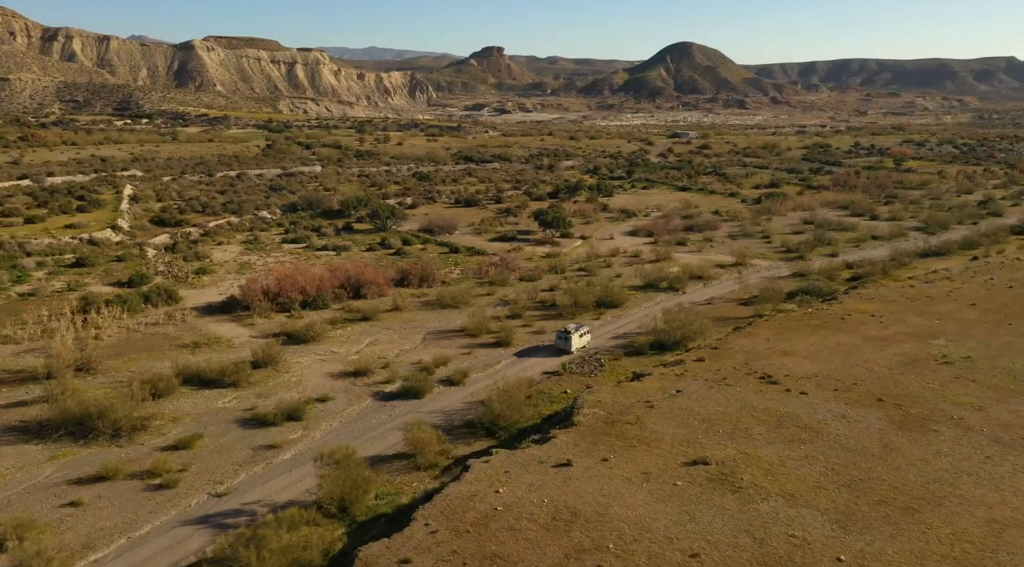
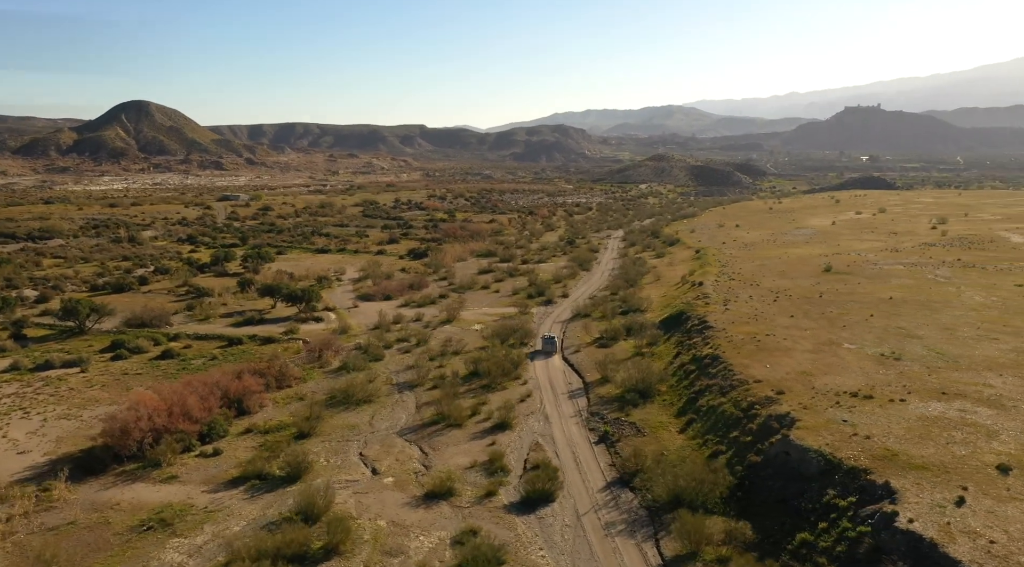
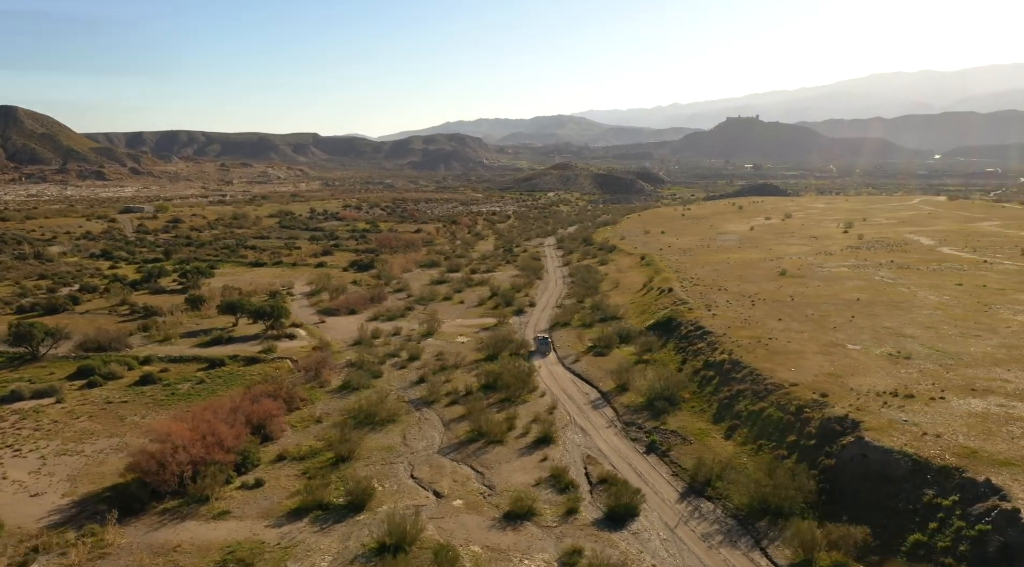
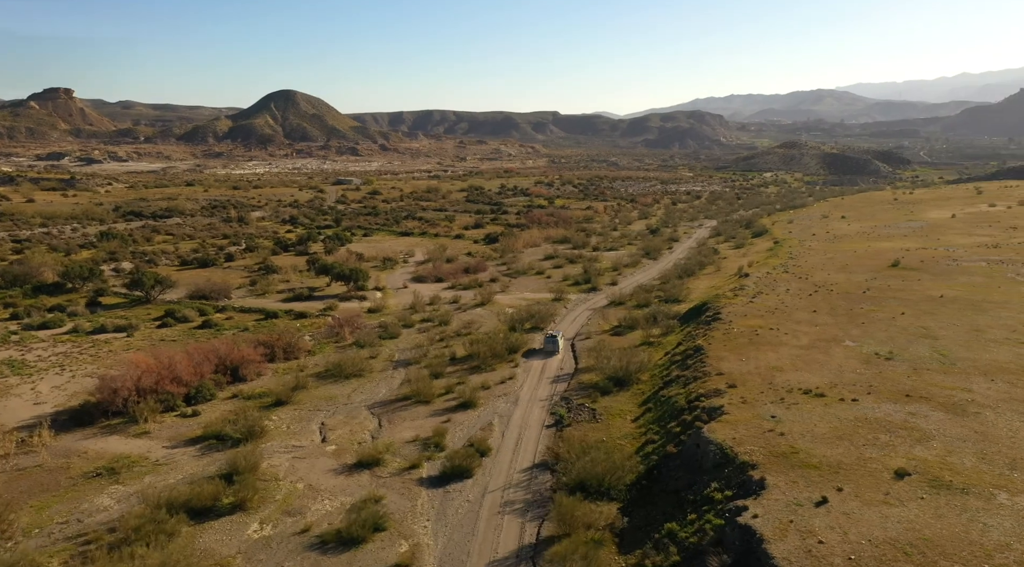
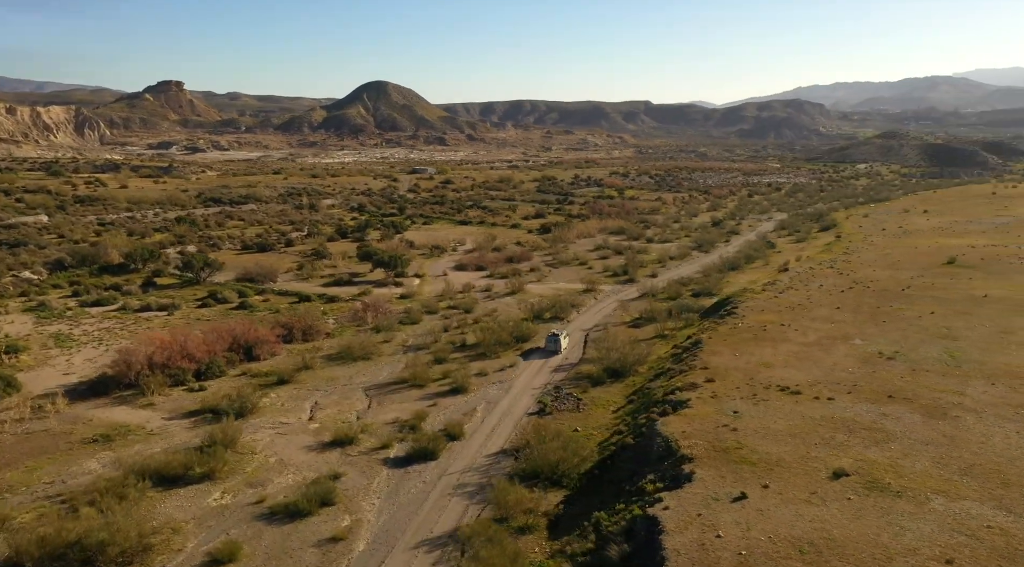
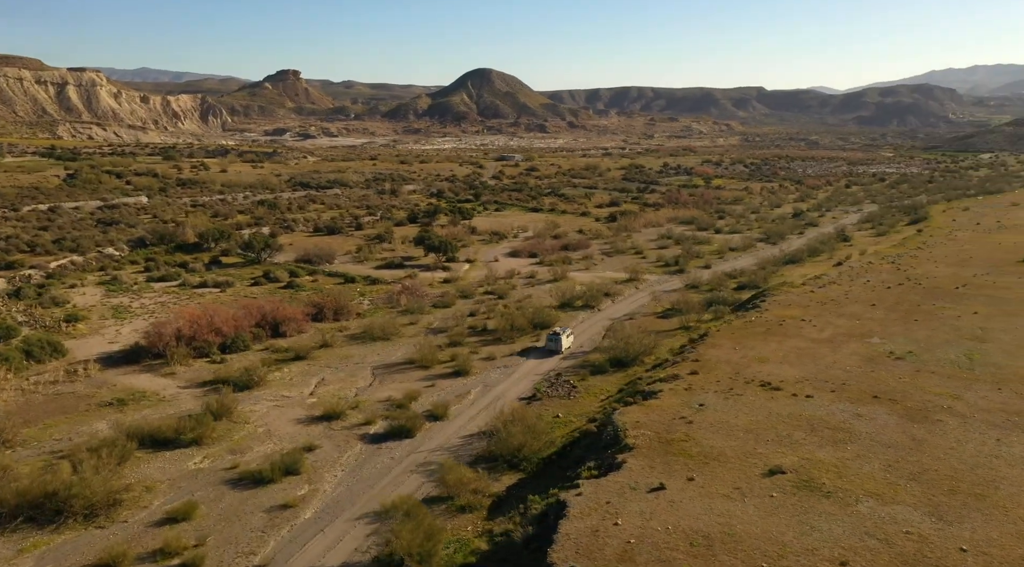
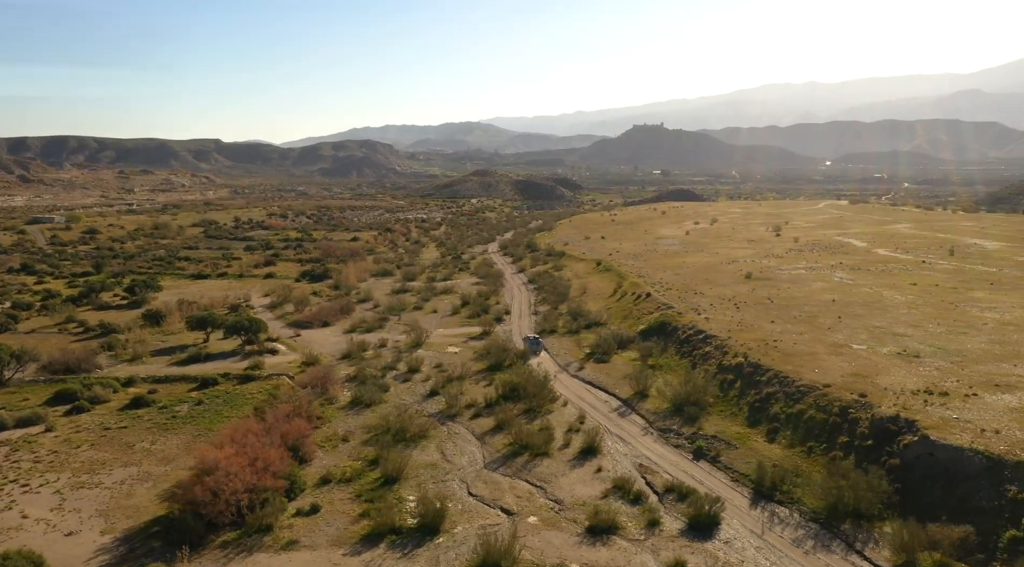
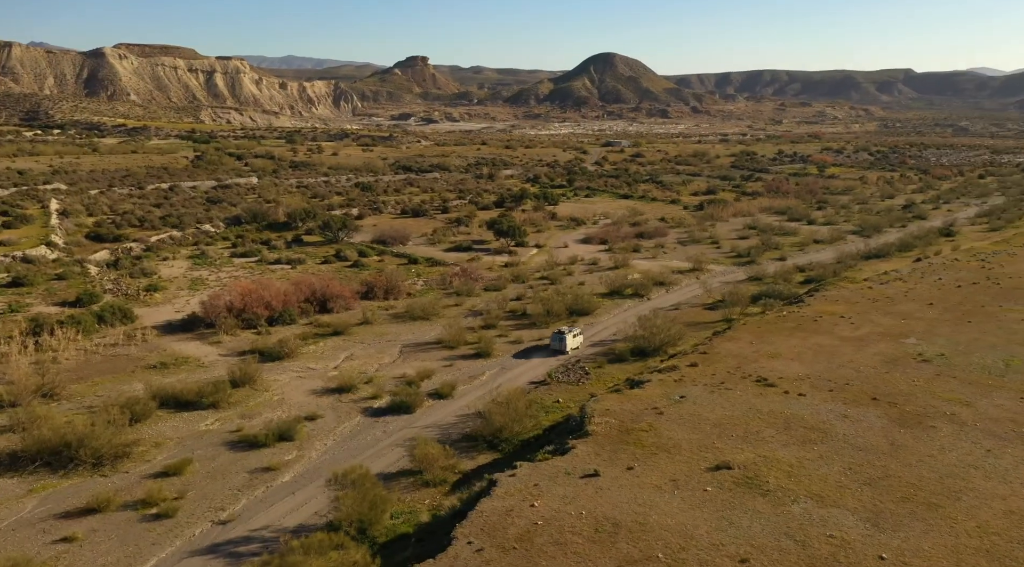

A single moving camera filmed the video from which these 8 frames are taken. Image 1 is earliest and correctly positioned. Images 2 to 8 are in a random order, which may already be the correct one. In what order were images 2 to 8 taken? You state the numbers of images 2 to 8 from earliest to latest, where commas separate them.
8, 6, 5, 4, 2, 3, 7
